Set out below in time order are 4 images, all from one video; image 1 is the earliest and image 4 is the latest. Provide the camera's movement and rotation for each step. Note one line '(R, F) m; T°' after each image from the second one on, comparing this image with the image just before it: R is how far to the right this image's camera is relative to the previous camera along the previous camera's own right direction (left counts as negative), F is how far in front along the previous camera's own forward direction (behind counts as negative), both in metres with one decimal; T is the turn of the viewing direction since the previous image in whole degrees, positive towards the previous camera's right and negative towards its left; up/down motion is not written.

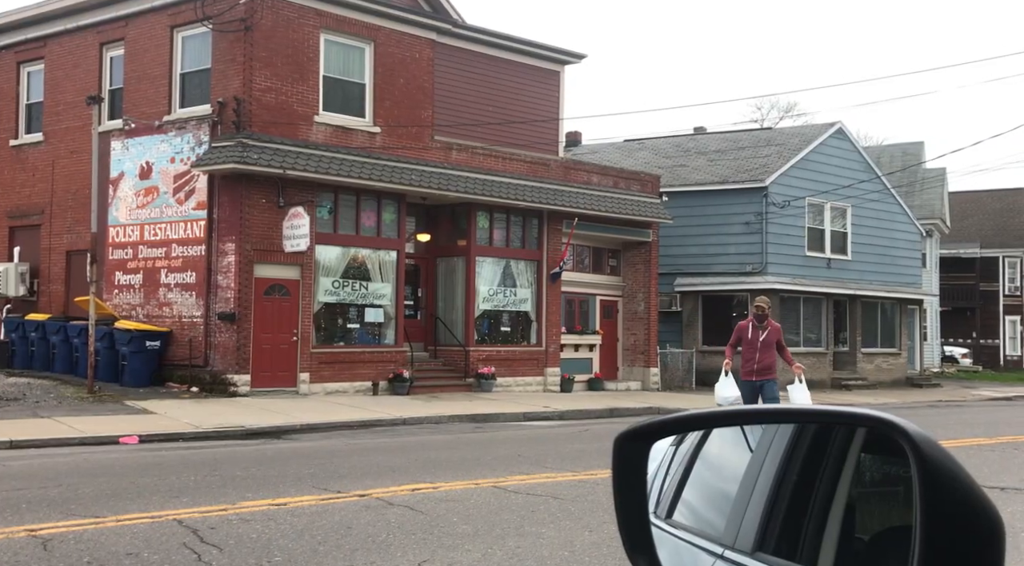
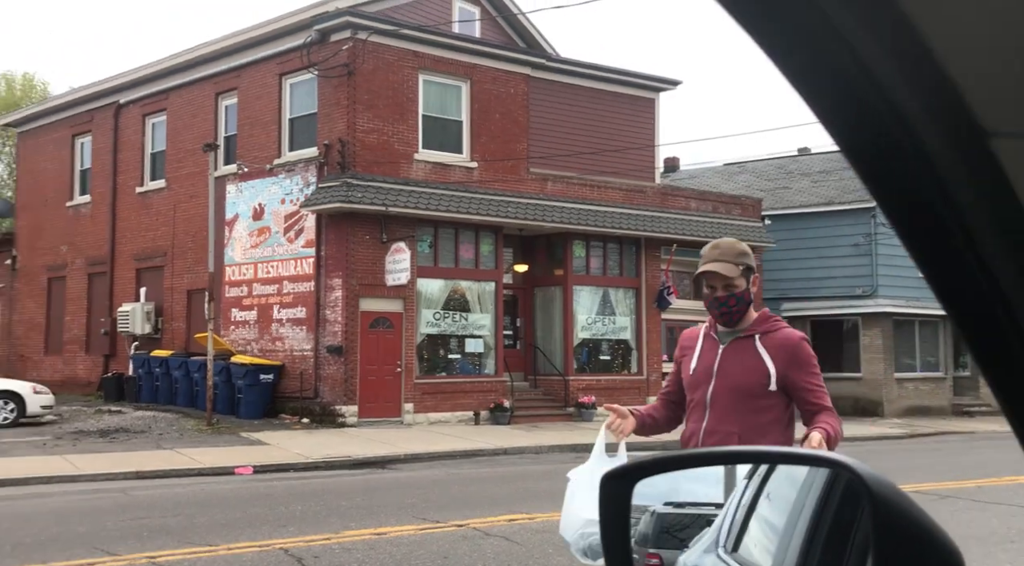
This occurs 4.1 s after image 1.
(+1.4, 0.0) m; -9°
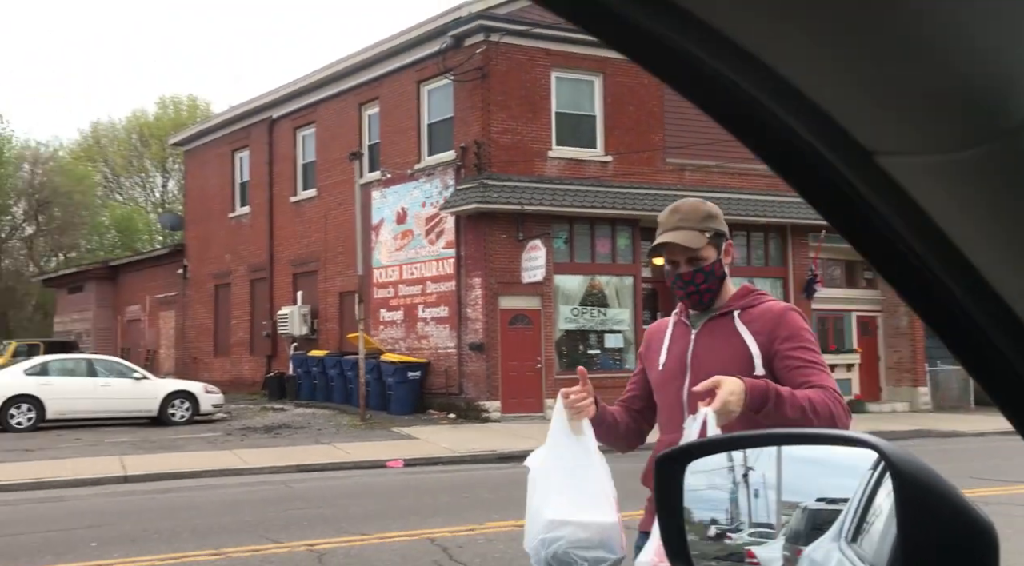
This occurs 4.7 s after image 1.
(+1.6, 0.0) m; -11°
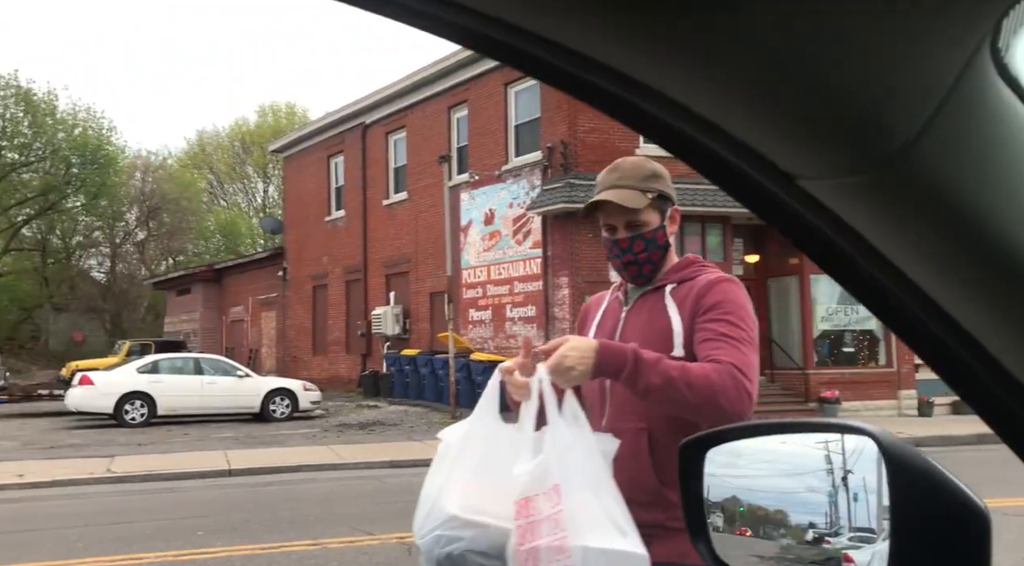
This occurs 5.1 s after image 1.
(+1.1, -0.1) m; -7°
